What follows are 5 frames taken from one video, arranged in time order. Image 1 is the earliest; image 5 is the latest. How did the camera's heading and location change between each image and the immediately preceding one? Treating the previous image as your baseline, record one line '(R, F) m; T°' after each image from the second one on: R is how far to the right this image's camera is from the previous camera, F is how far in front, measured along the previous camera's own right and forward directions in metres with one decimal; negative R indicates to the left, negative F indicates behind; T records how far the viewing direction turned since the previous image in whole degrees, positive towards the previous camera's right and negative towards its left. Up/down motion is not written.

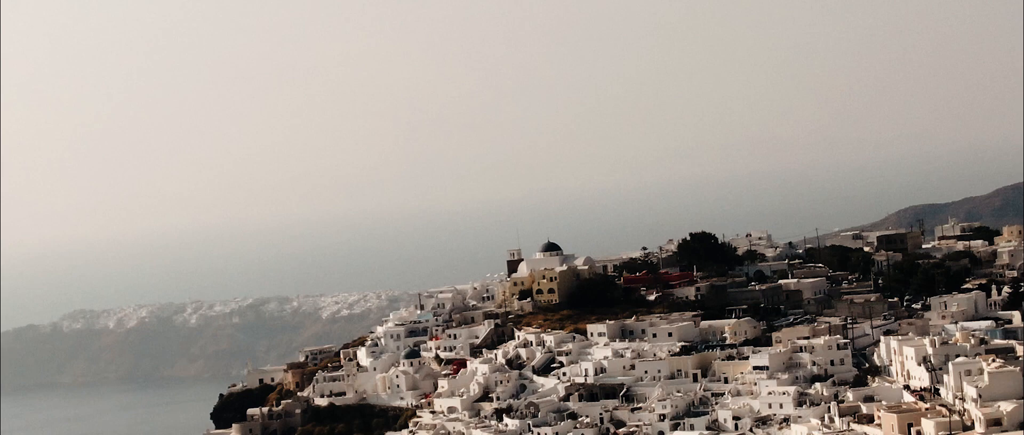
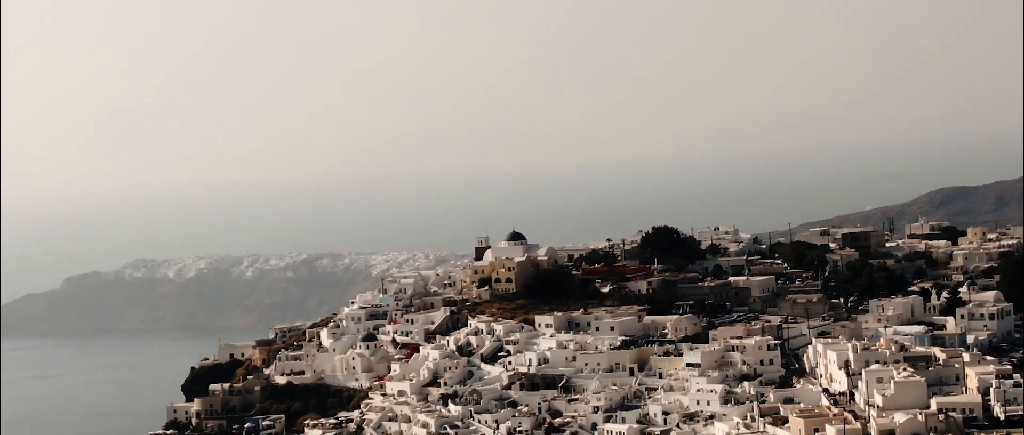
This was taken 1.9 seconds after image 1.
(+2.4, -1.1) m; -3°
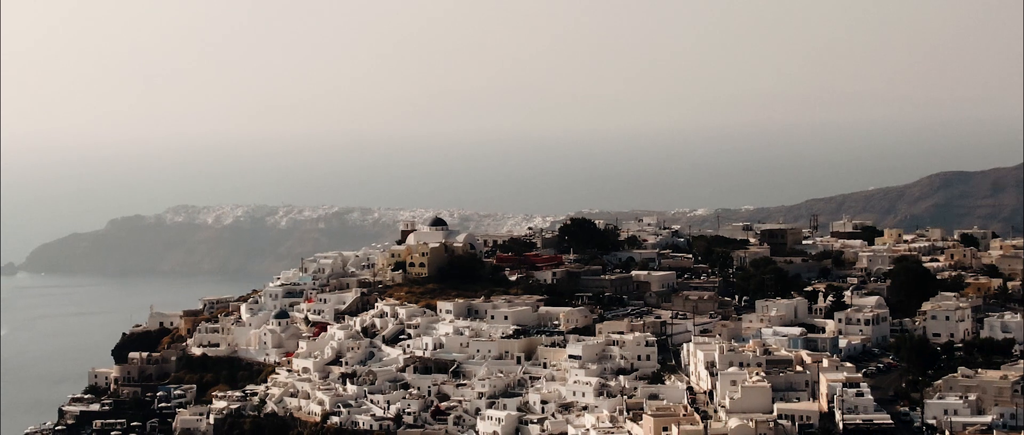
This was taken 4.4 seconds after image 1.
(+3.2, -1.3) m; -2°
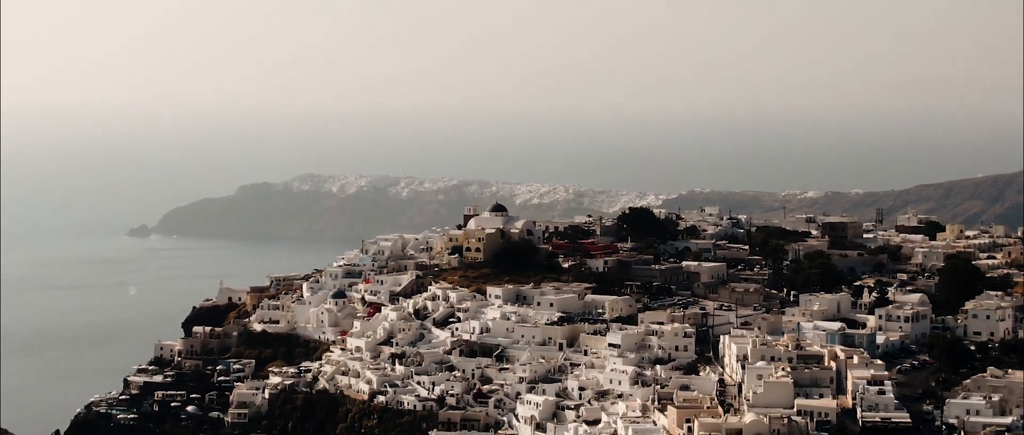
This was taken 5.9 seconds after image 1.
(+1.8, -0.6) m; -5°
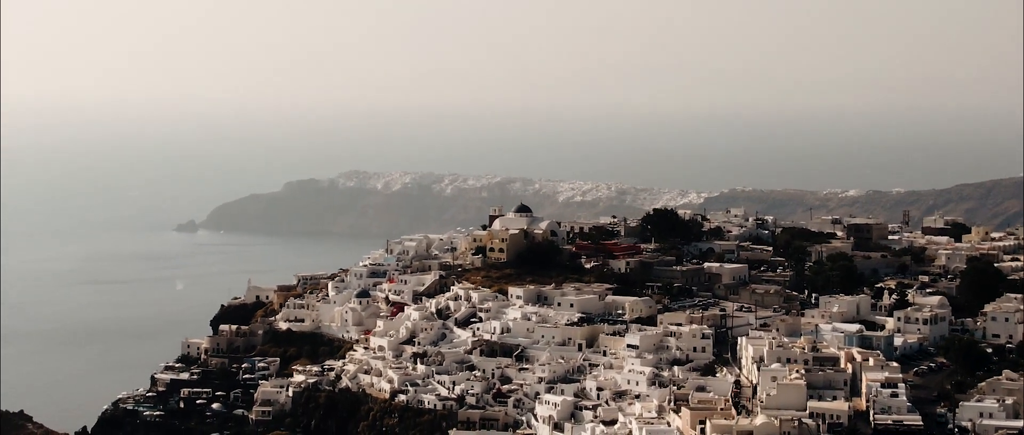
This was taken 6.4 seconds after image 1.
(+0.6, -0.2) m; -2°
